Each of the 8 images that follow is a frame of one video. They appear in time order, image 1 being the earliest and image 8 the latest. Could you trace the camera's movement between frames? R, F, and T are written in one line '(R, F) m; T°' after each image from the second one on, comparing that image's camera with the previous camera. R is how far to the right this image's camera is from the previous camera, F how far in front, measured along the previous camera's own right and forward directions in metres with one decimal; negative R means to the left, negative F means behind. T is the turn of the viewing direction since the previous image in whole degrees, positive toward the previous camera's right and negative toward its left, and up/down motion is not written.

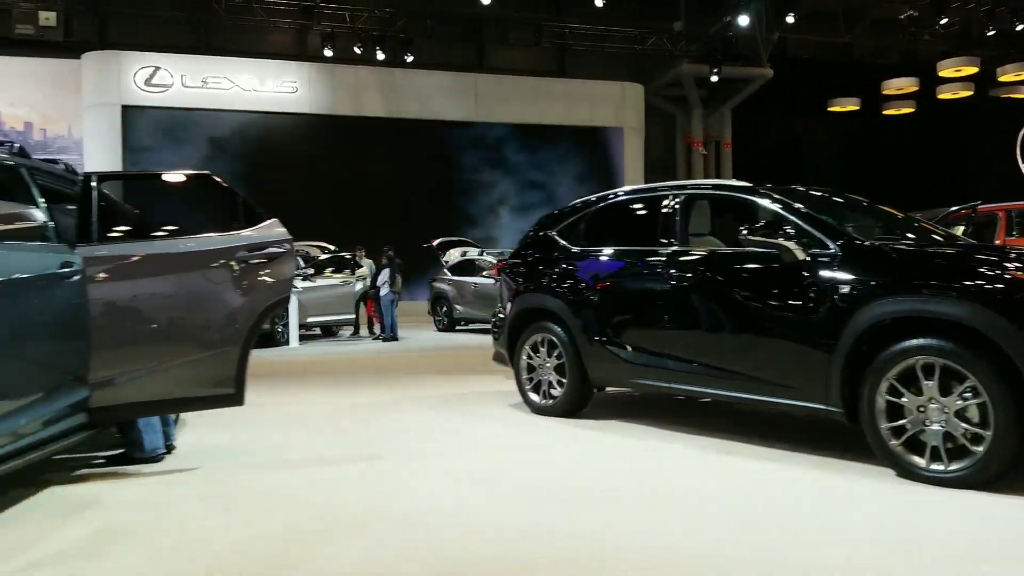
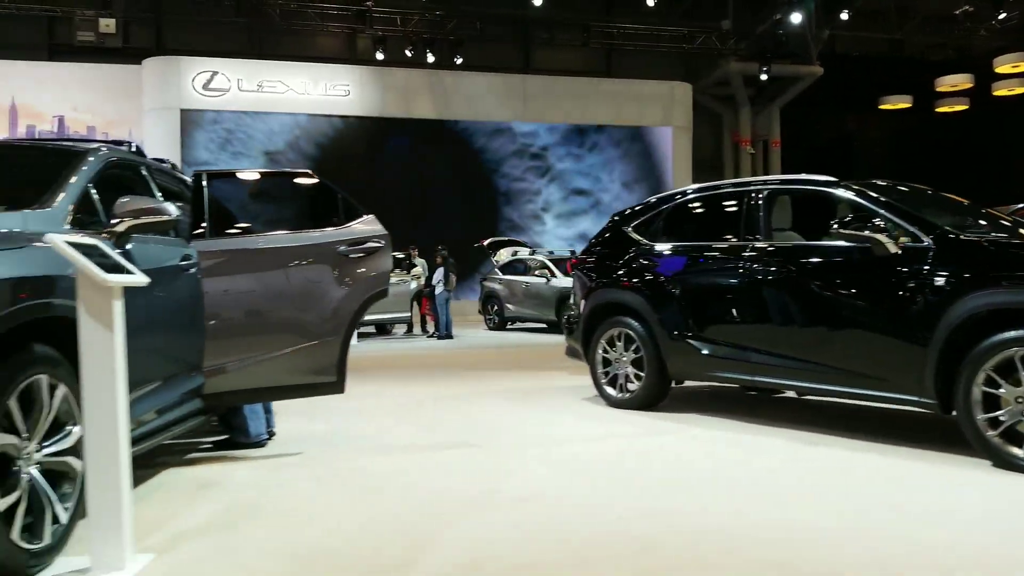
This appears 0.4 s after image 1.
(-0.3, -0.1) m; -3°
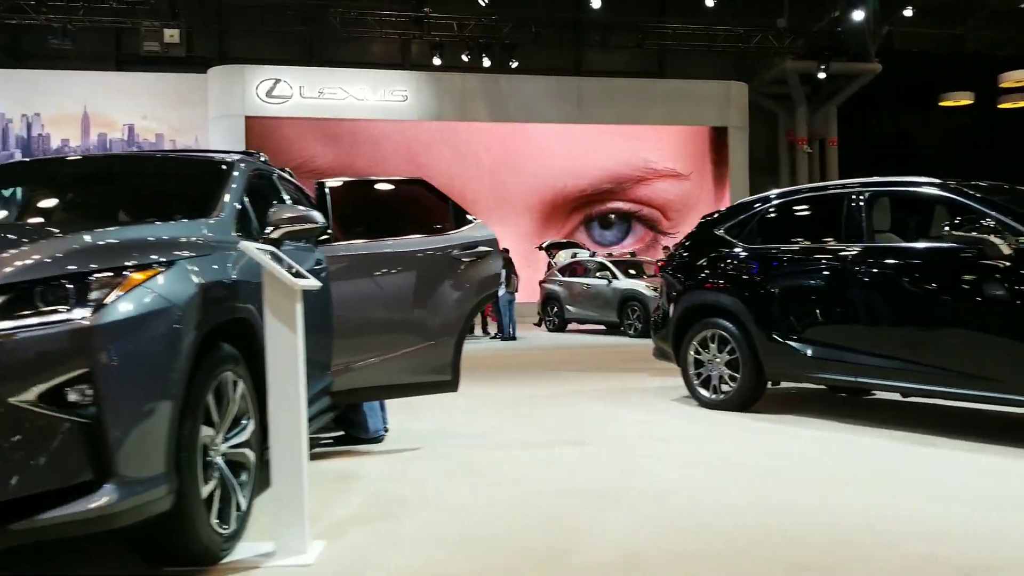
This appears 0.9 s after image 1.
(-0.4, -0.2) m; -3°
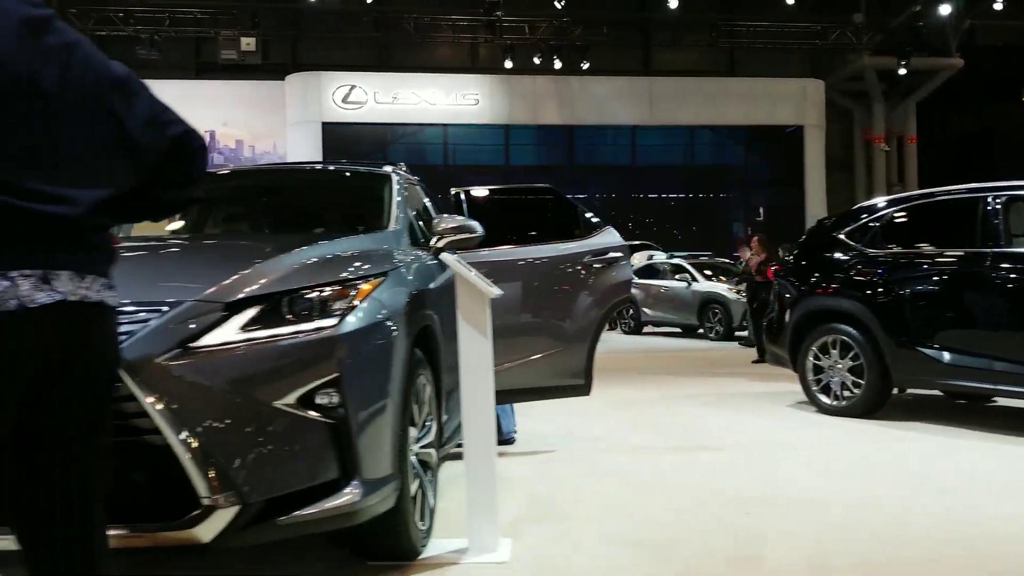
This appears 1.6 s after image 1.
(-0.4, -0.1) m; -4°
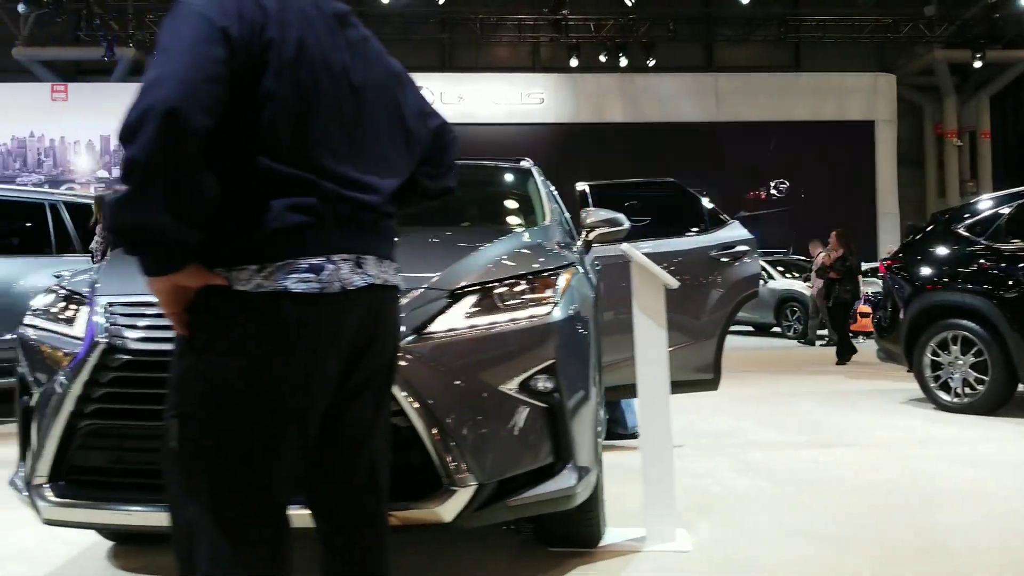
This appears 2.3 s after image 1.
(-0.5, 0.0) m; -3°
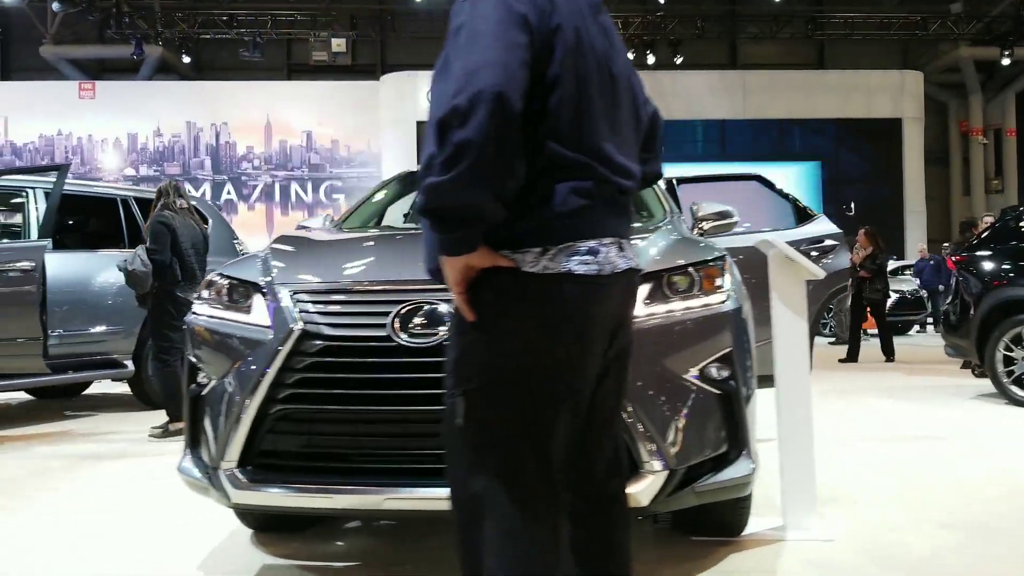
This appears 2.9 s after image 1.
(-0.5, 0.0) m; -1°
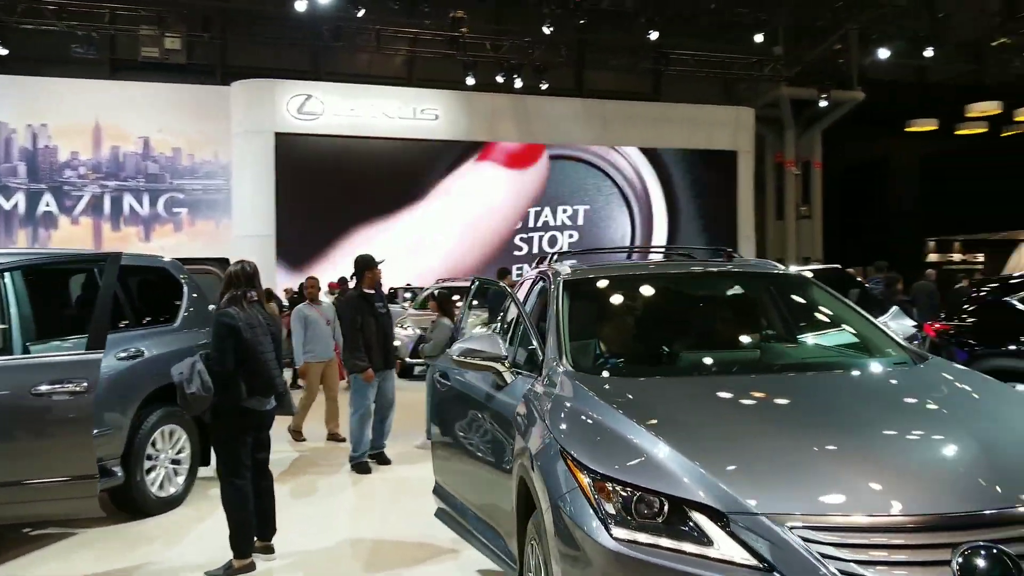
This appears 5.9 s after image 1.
(-1.7, +0.5) m; +14°
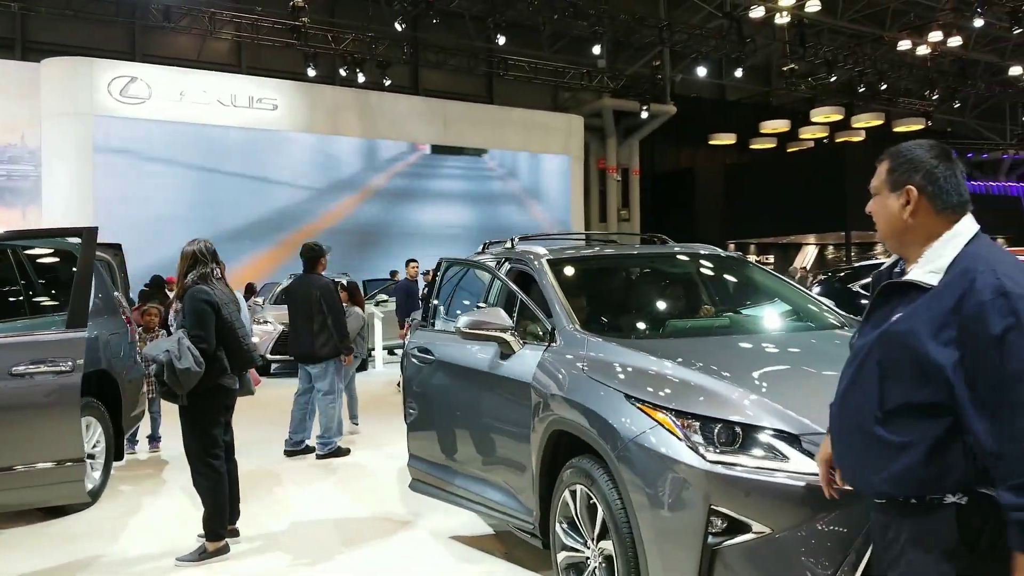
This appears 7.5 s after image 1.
(-0.9, -0.2) m; +13°
